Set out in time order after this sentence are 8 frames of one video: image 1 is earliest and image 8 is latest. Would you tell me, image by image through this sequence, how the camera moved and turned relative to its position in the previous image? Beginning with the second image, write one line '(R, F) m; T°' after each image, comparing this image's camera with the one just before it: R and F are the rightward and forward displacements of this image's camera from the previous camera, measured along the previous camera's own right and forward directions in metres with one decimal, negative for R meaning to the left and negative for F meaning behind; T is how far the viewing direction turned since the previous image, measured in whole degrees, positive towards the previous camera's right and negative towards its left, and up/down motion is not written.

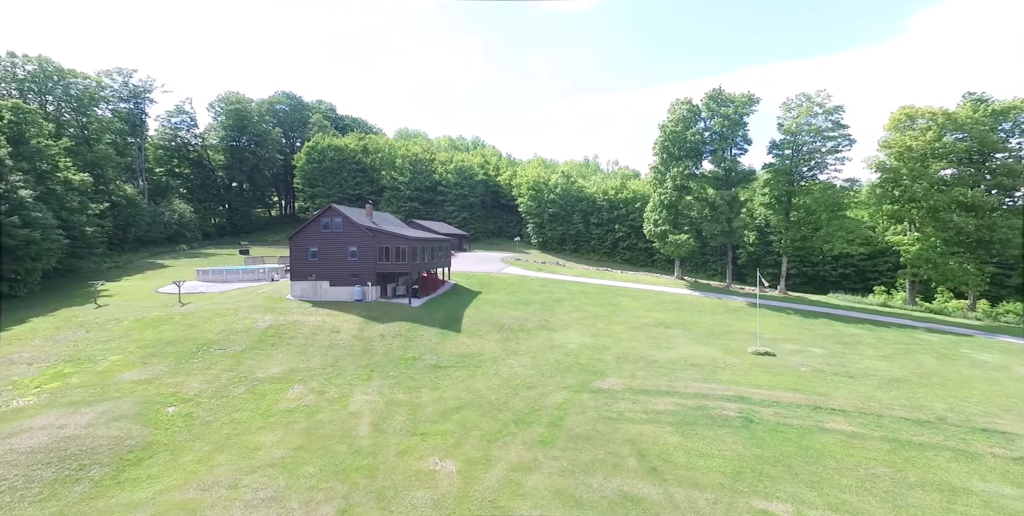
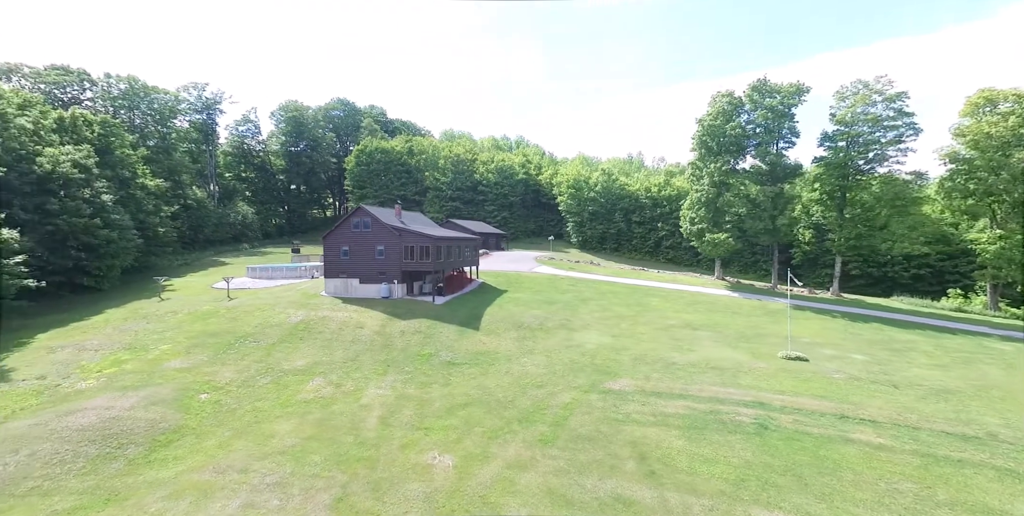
(+1.3, +0.1) m; -6°
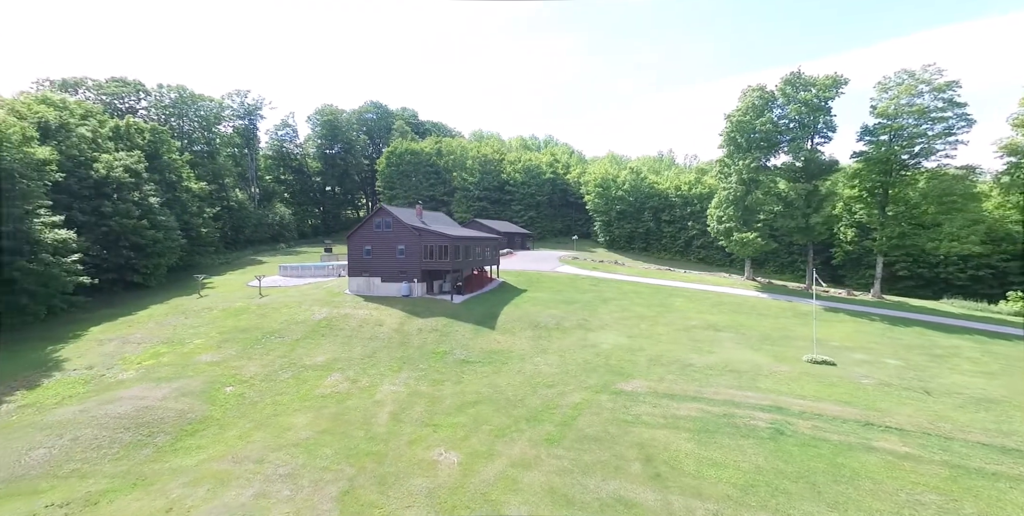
(+0.7, 0.0) m; -4°
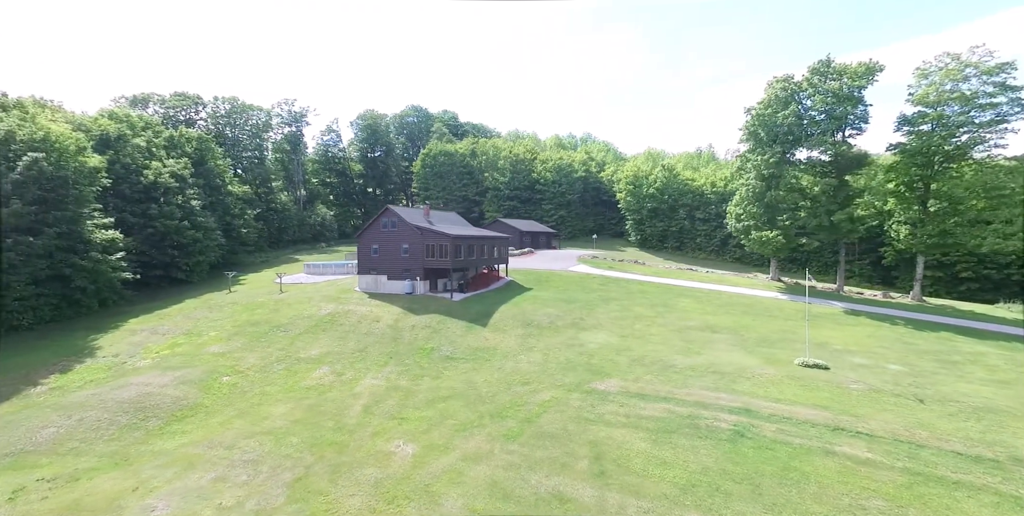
(+2.3, 0.0) m; -5°
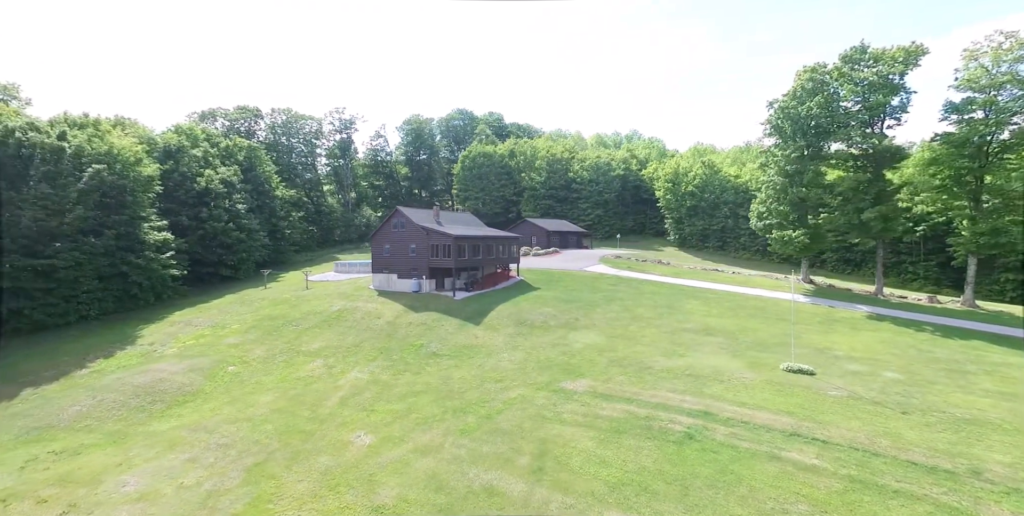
(+2.6, -0.1) m; -6°
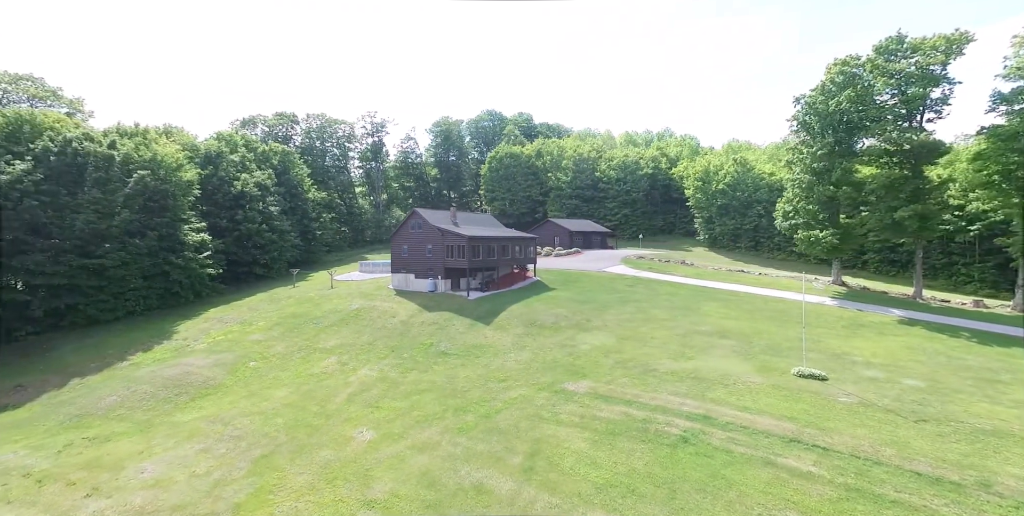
(+1.0, -0.1) m; -4°
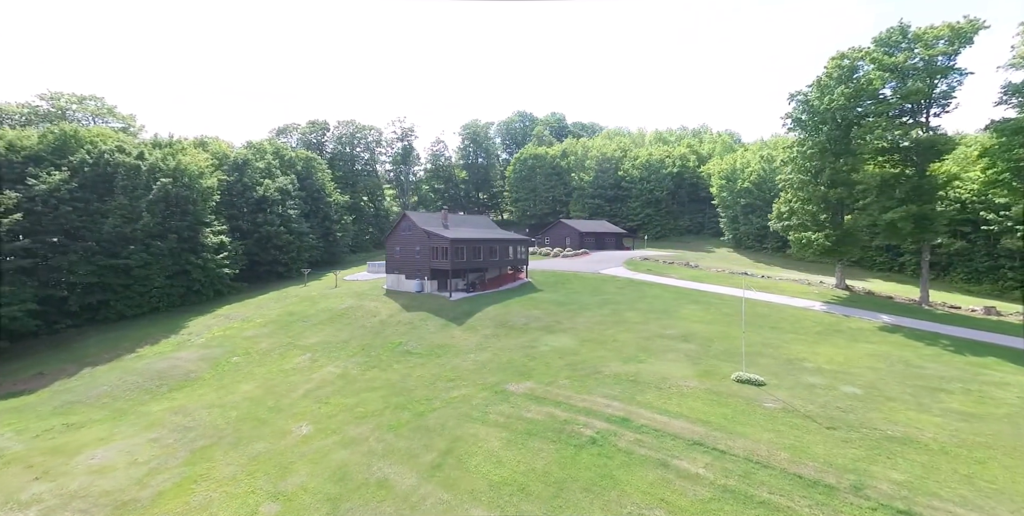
(+3.1, -0.3) m; -4°
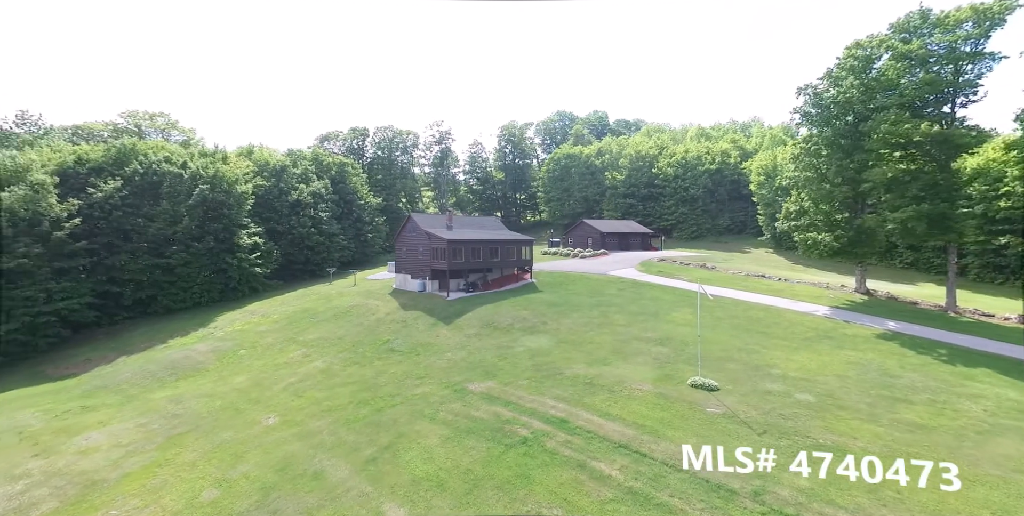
(+2.9, -0.3) m; -5°
